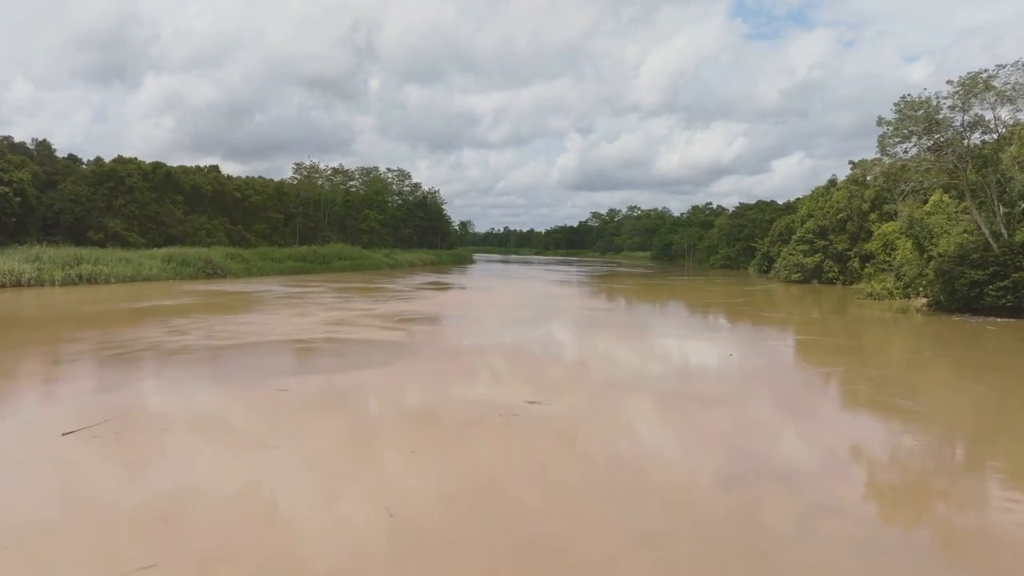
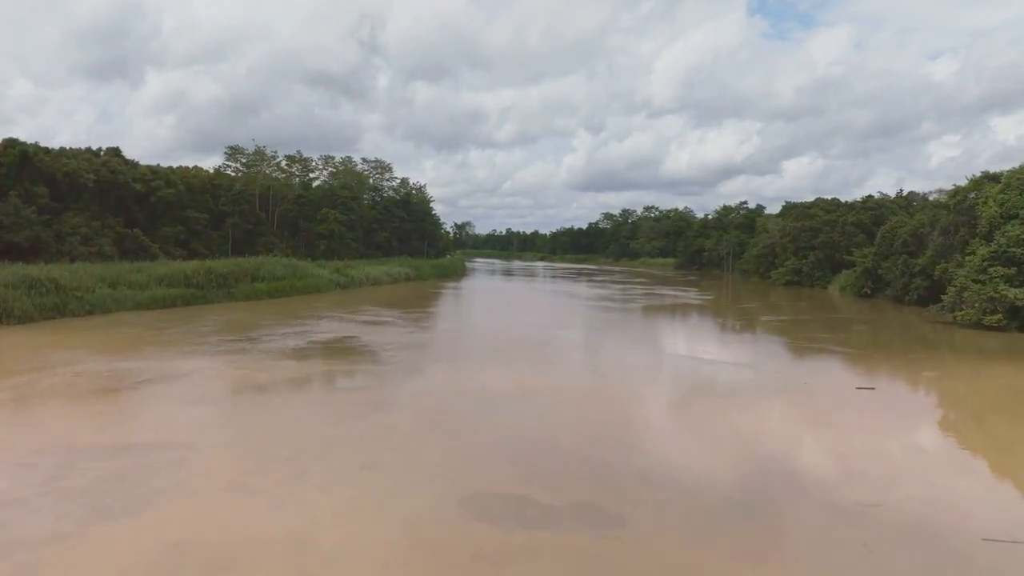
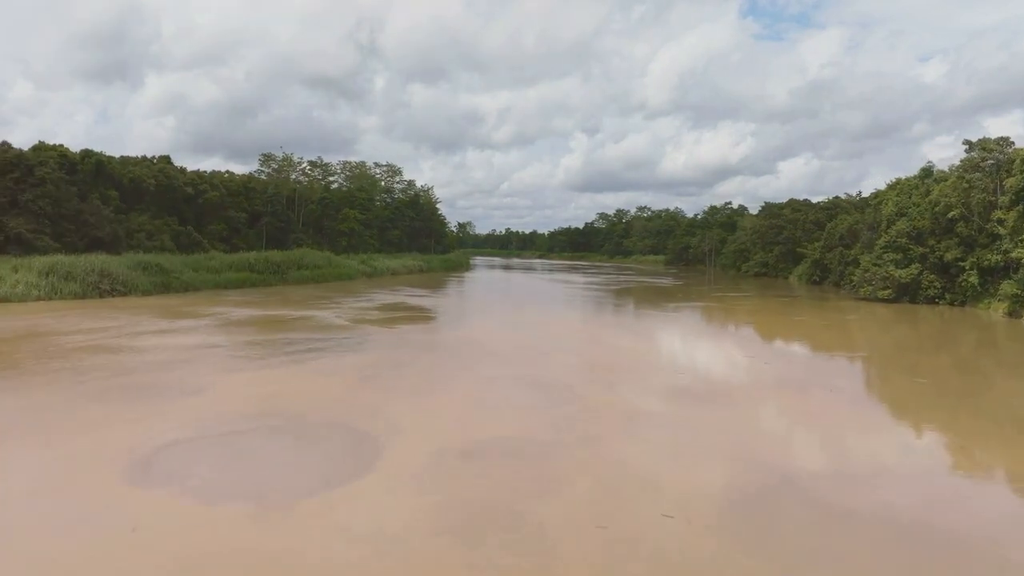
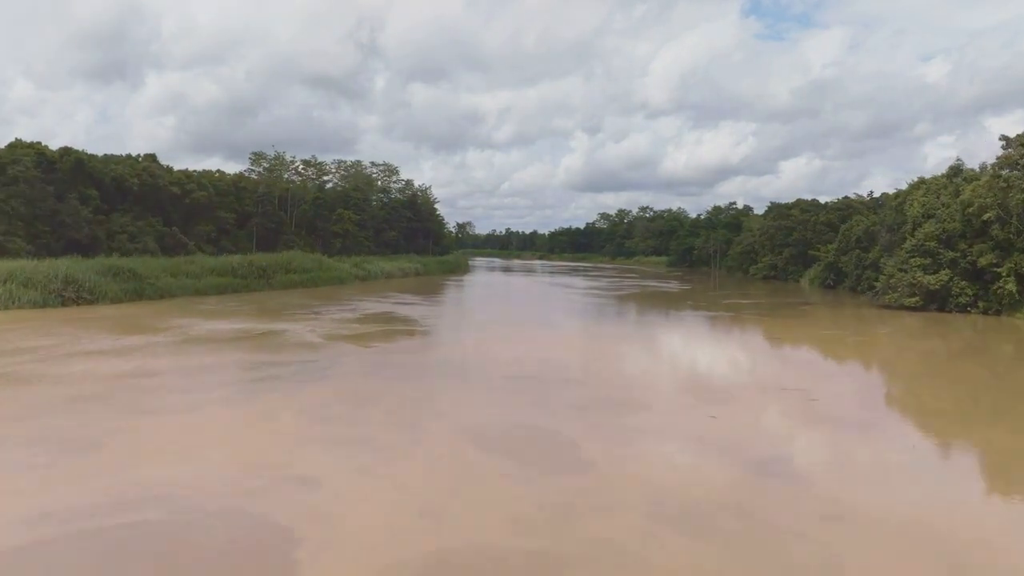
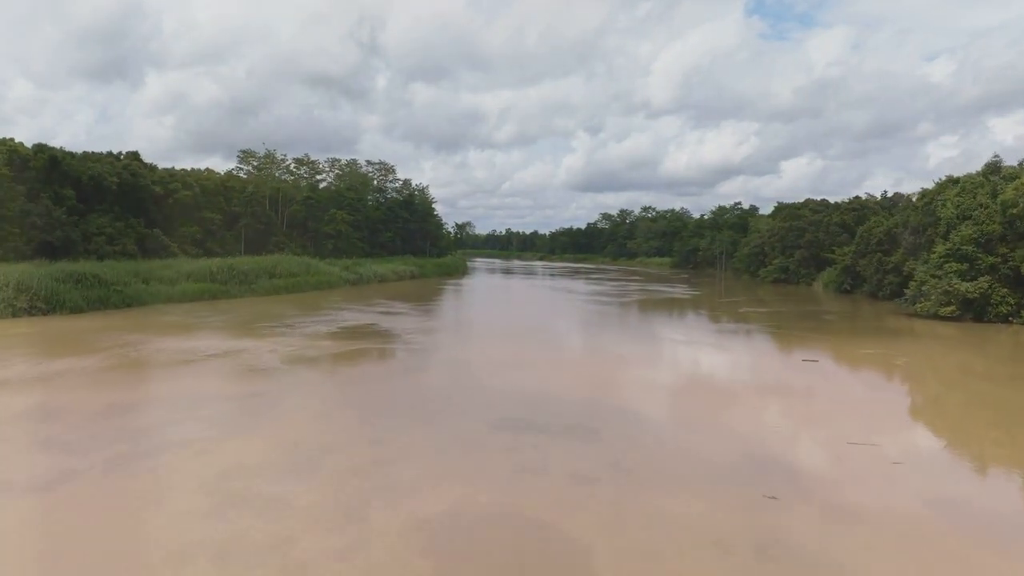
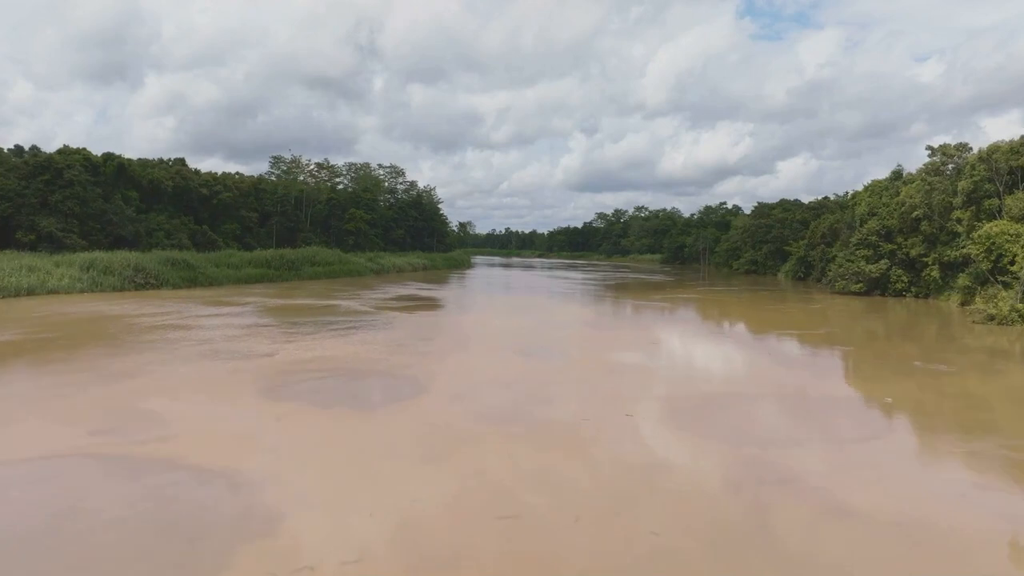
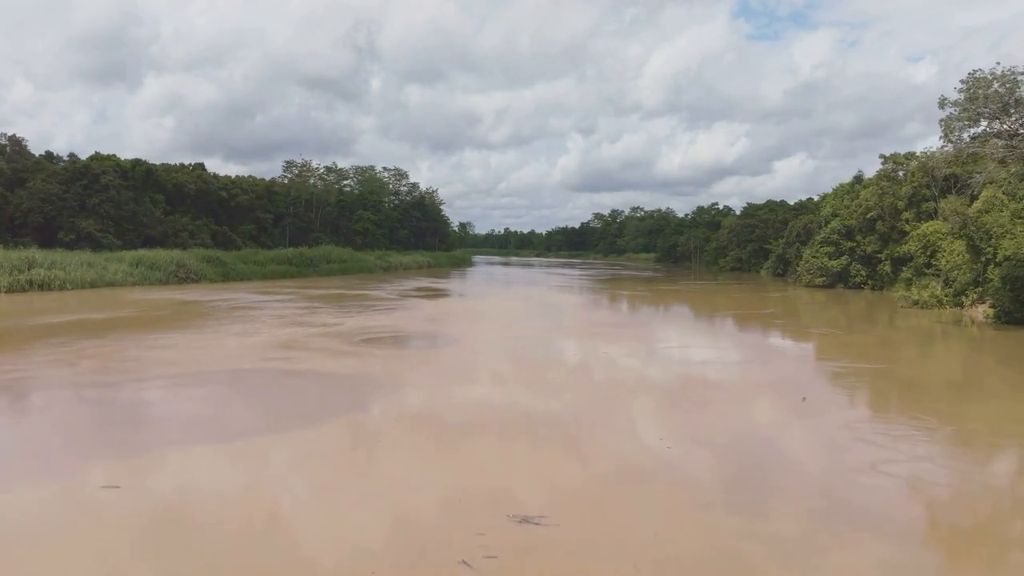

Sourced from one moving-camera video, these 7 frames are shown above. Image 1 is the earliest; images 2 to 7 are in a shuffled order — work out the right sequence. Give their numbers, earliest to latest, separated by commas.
7, 6, 3, 4, 5, 2
